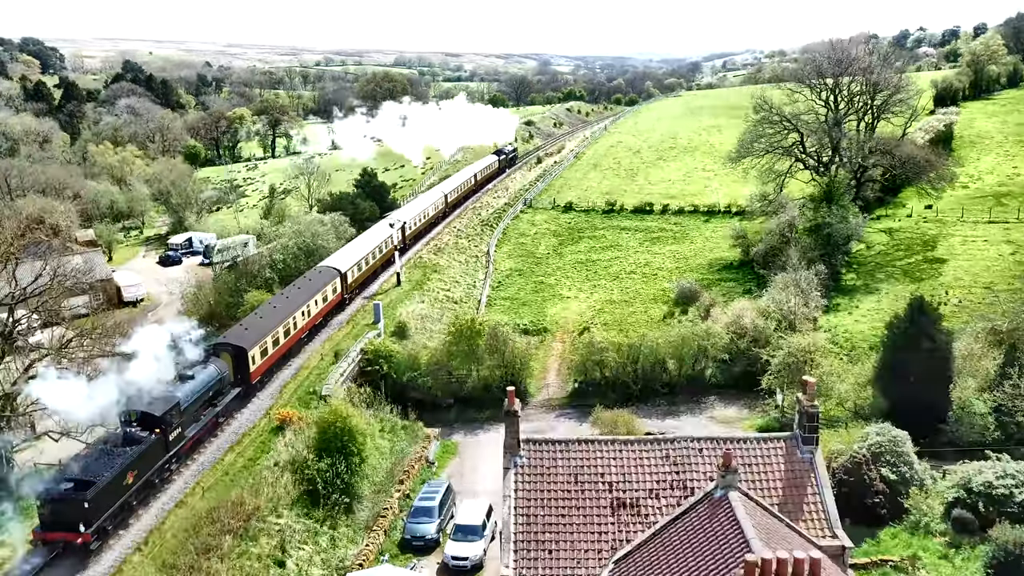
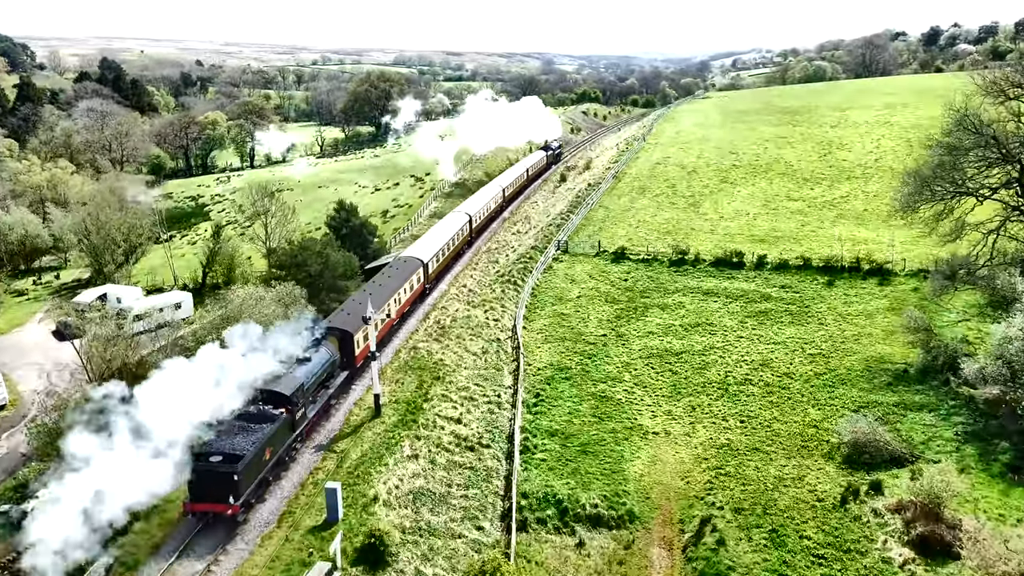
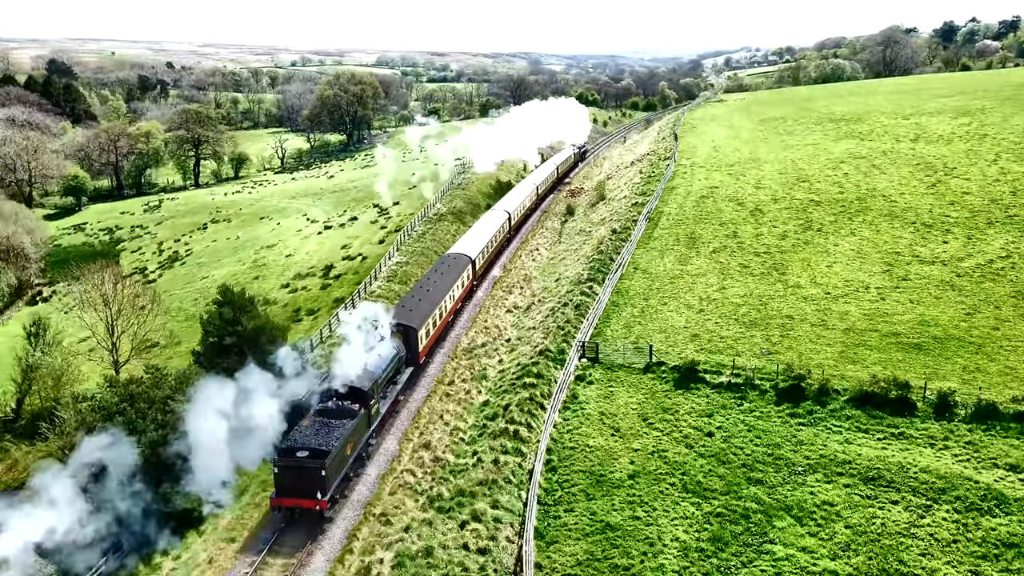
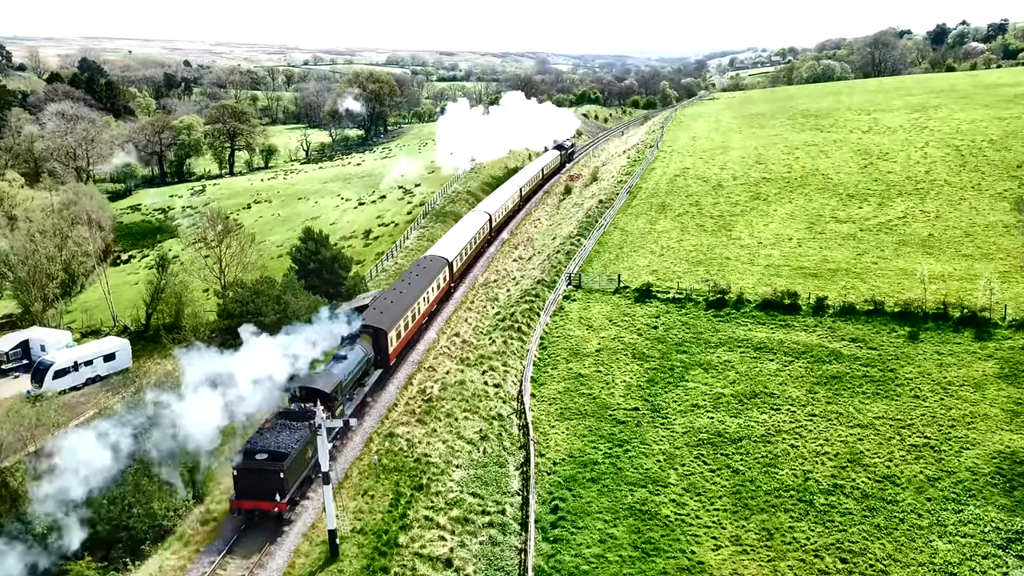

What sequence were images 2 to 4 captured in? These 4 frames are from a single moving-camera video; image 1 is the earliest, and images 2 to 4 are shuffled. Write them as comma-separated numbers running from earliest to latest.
2, 4, 3
